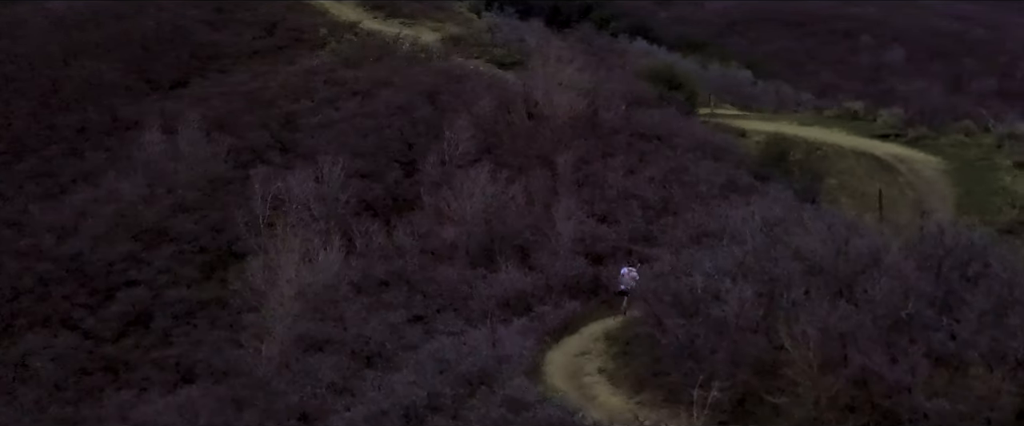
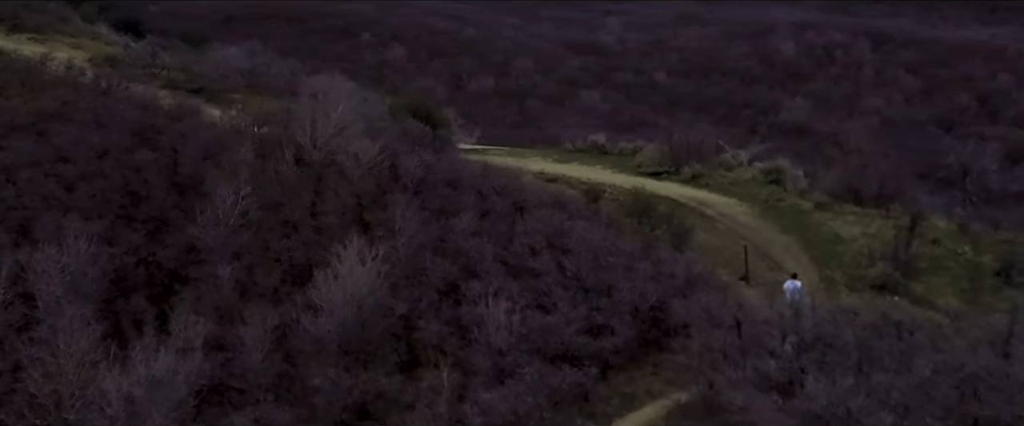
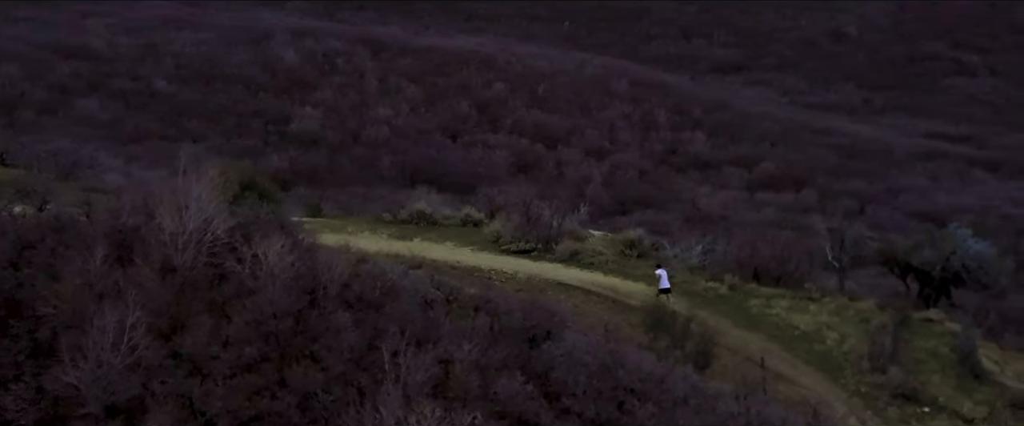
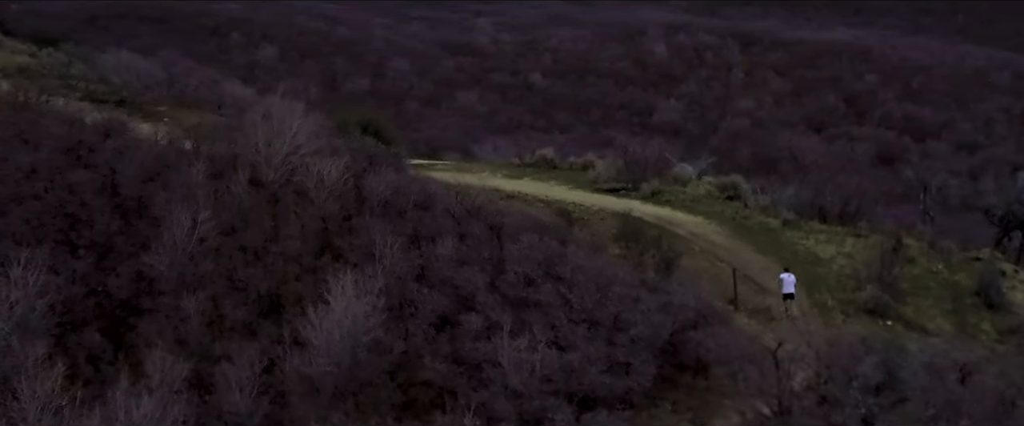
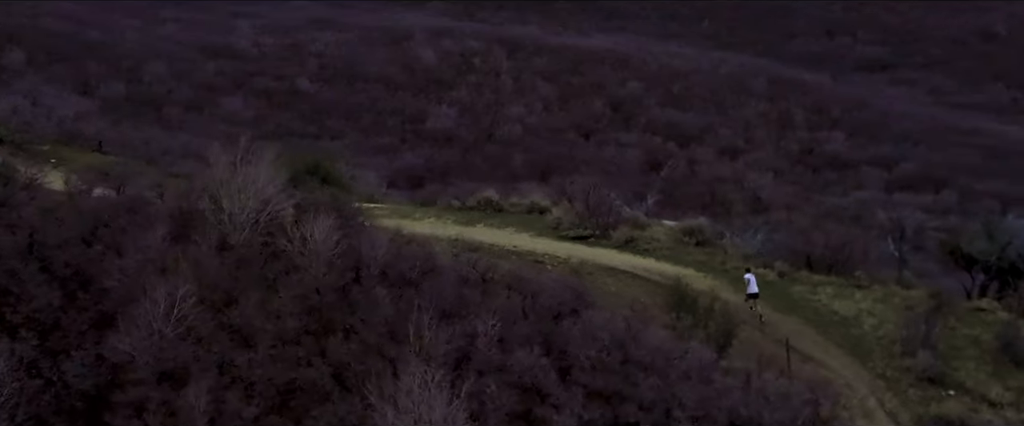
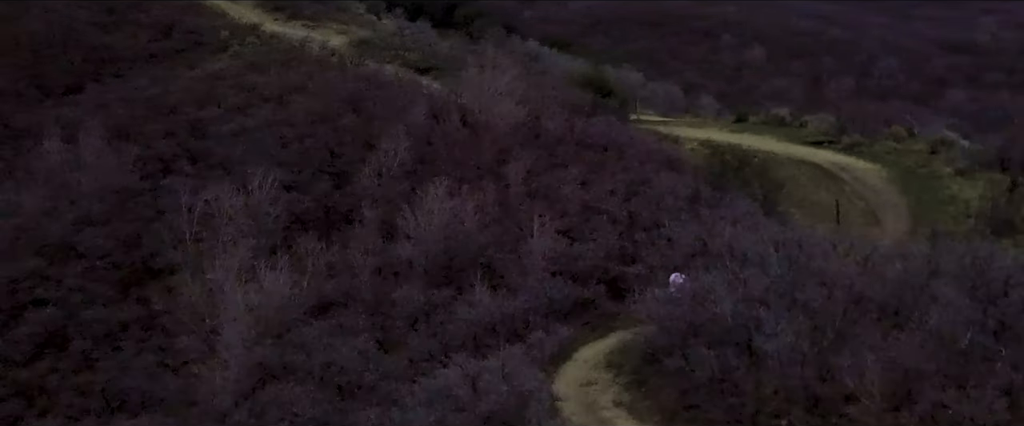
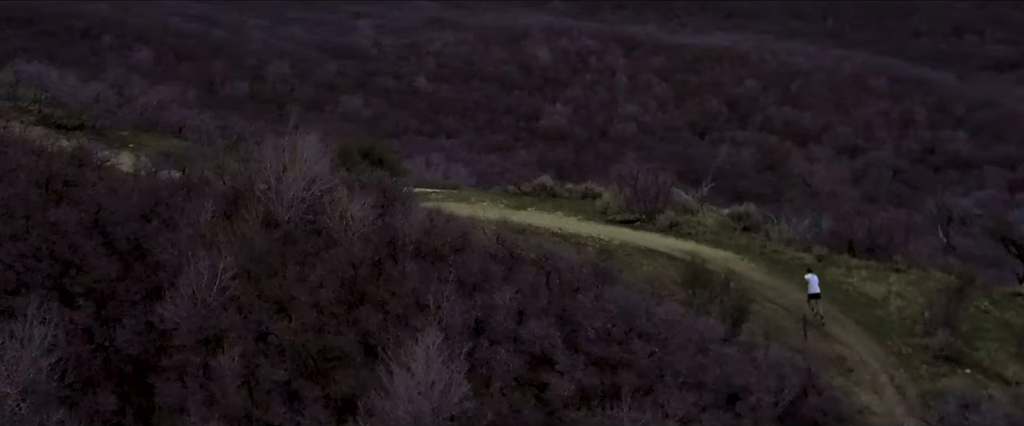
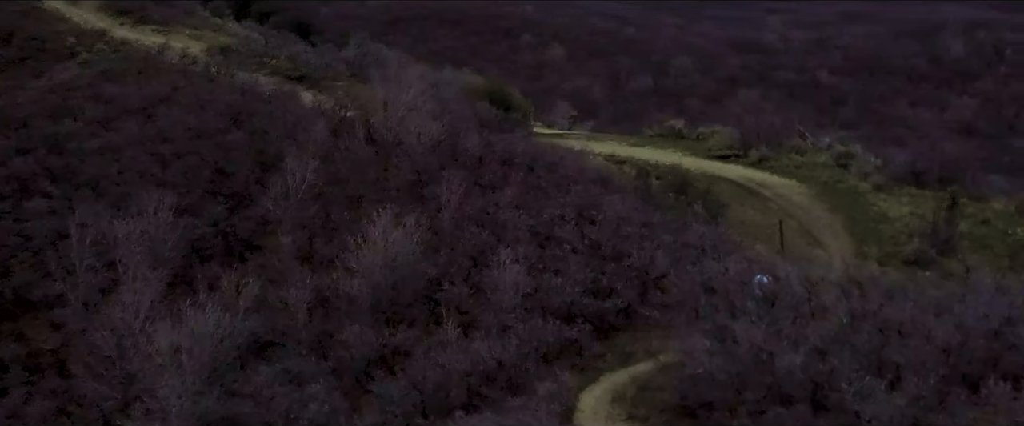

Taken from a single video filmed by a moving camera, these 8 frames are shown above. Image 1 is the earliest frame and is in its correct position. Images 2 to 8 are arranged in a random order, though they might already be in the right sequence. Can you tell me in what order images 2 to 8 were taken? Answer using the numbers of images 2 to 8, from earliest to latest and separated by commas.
6, 8, 2, 4, 7, 5, 3
